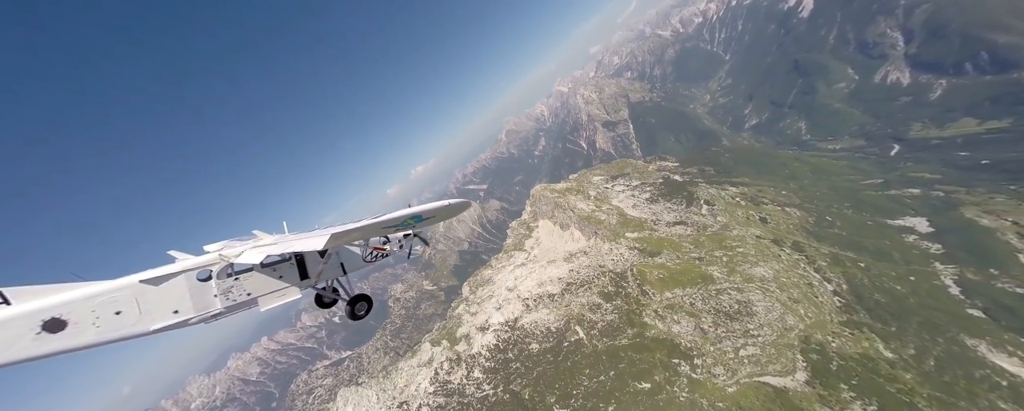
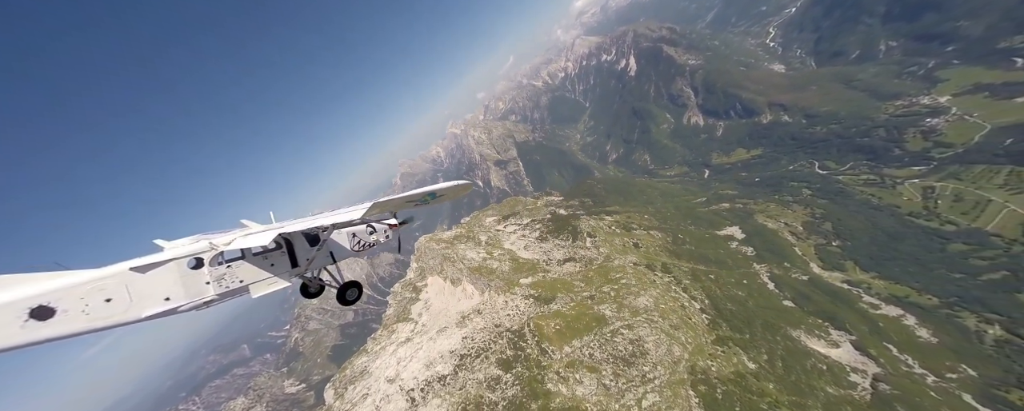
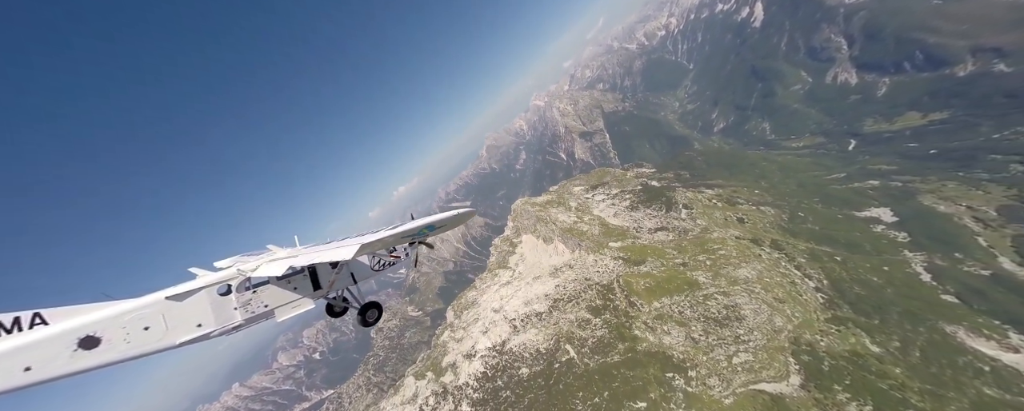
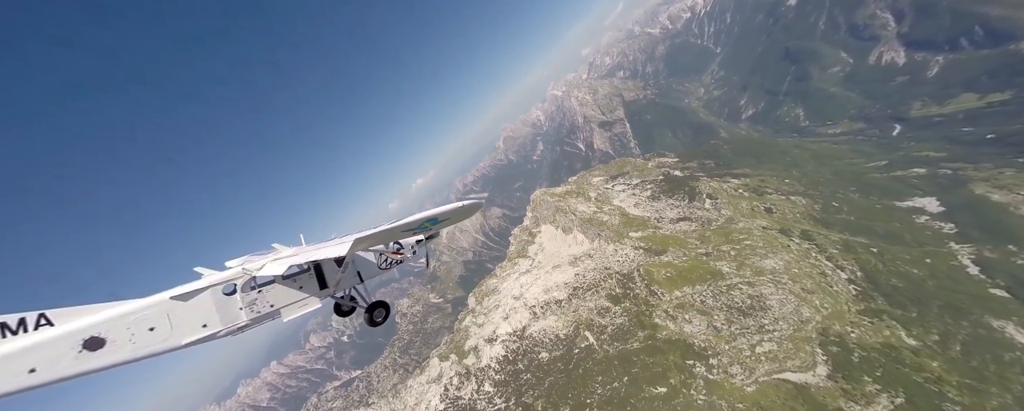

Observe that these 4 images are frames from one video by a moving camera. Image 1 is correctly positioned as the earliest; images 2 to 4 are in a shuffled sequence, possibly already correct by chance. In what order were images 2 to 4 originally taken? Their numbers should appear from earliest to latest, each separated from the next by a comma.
4, 3, 2
